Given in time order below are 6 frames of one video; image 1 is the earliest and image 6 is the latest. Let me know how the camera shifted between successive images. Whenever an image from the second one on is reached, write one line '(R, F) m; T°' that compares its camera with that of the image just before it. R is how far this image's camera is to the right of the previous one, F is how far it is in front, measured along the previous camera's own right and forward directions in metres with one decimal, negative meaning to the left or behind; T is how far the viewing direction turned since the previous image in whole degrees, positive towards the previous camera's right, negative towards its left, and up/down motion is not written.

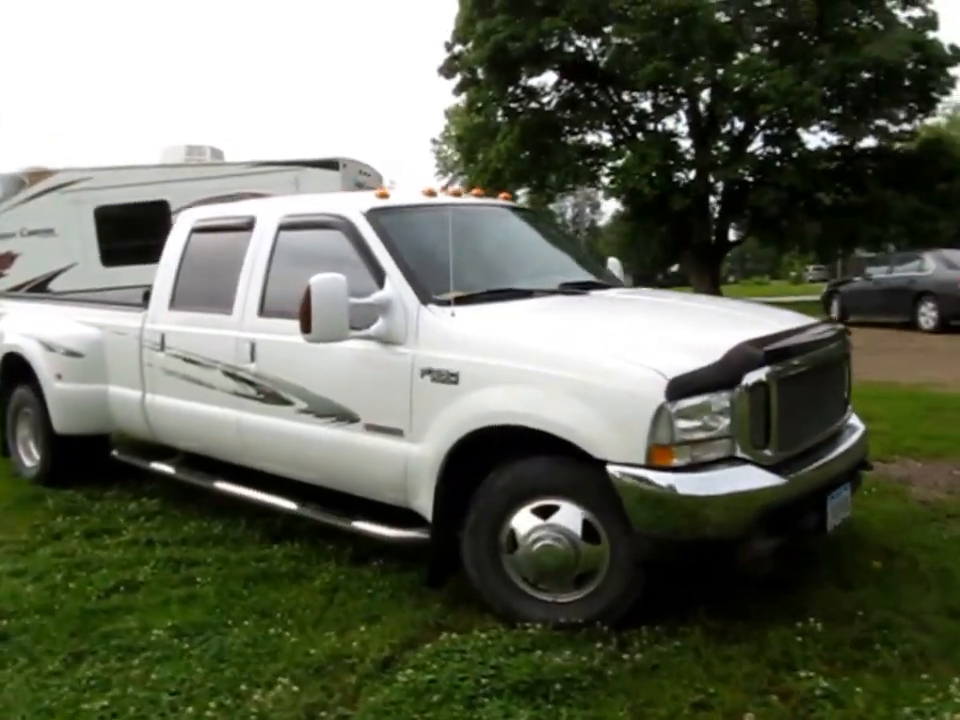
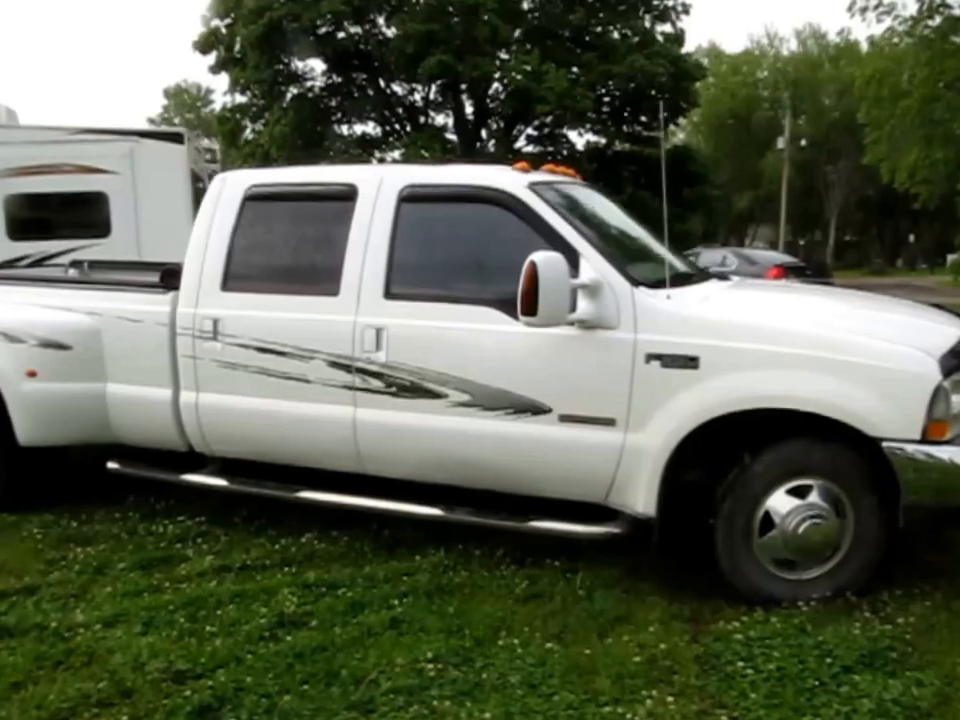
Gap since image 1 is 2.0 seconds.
(-2.7, +0.8) m; +21°
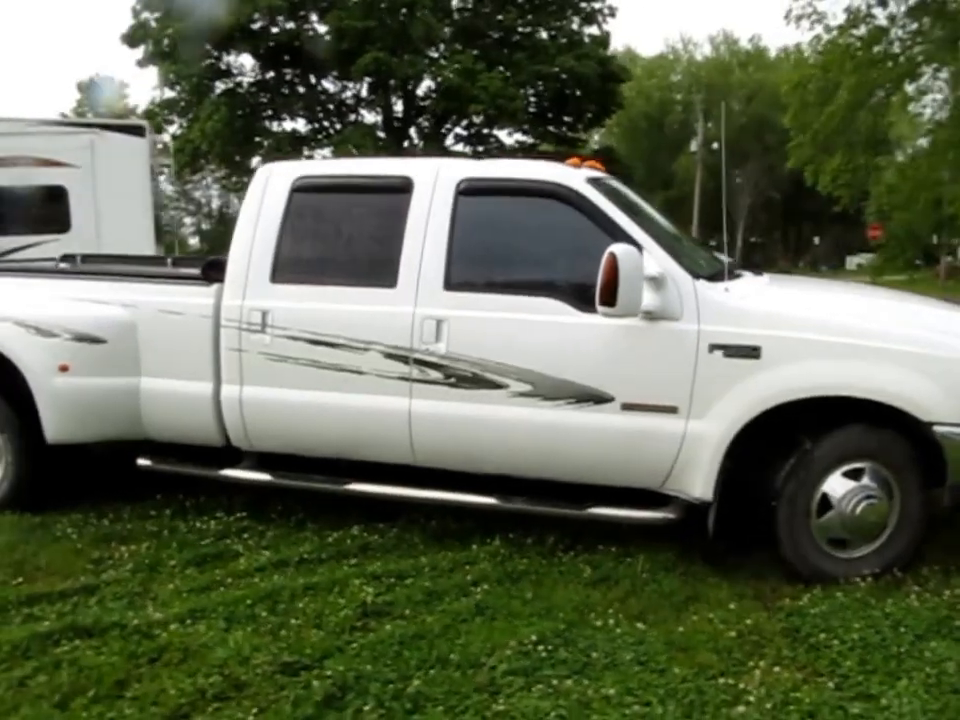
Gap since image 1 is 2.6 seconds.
(-0.9, 0.0) m; +7°
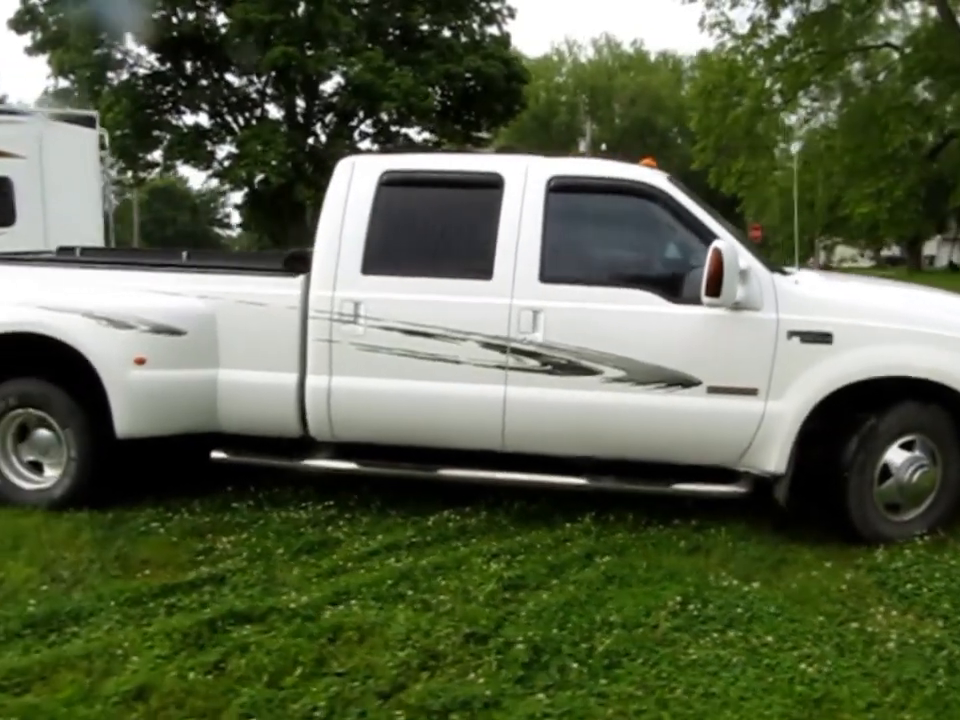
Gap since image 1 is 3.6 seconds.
(-1.4, -0.2) m; +9°
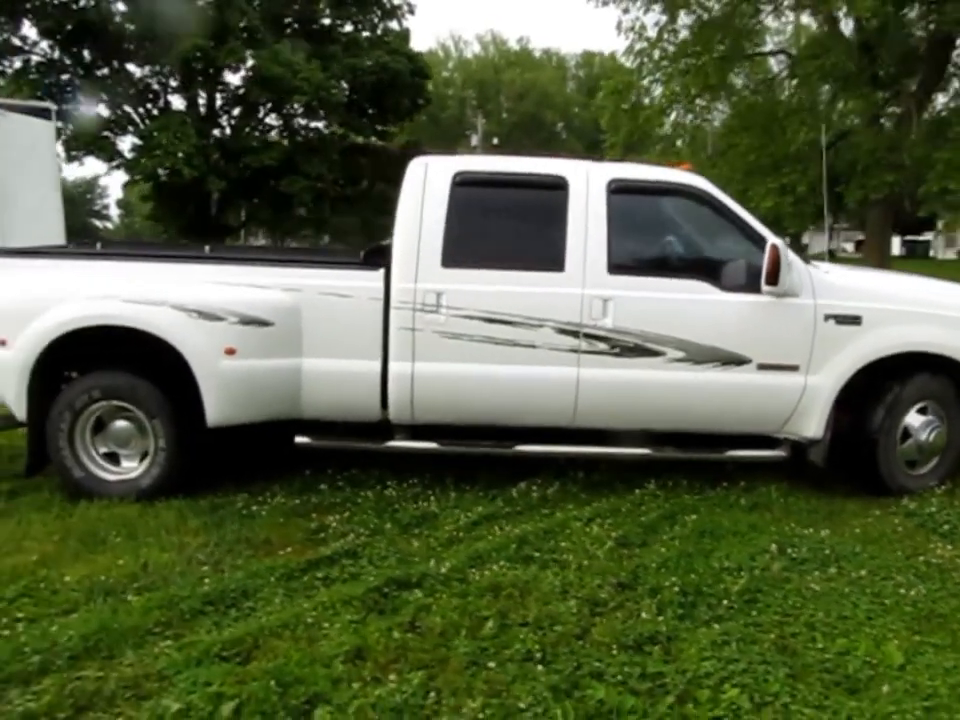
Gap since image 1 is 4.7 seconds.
(-1.4, -0.4) m; +9°
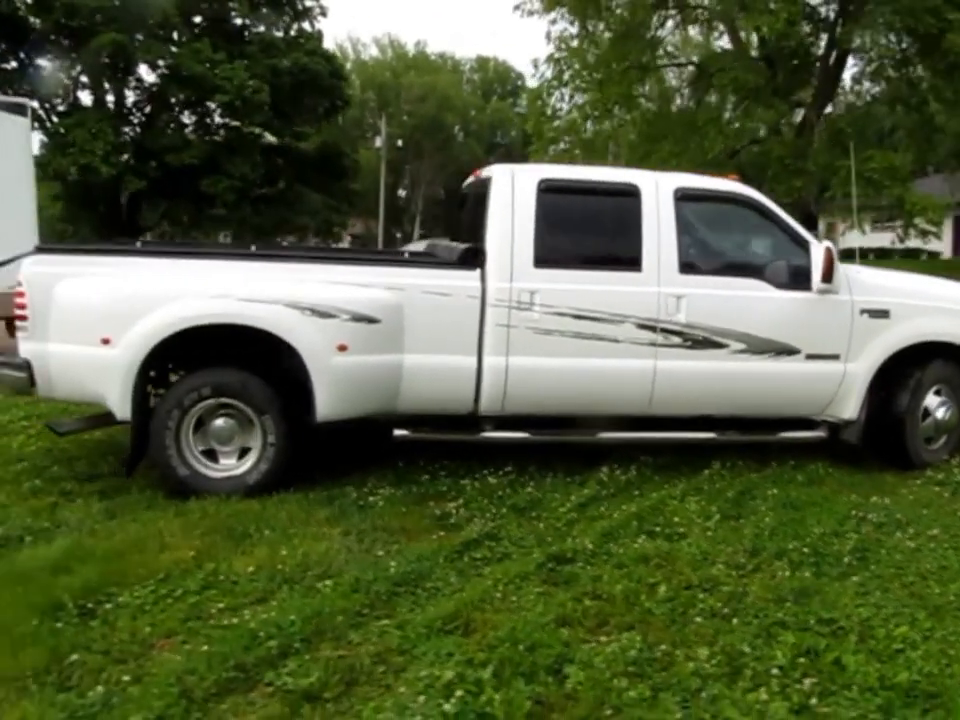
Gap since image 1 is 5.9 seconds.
(-1.6, -0.3) m; +9°
